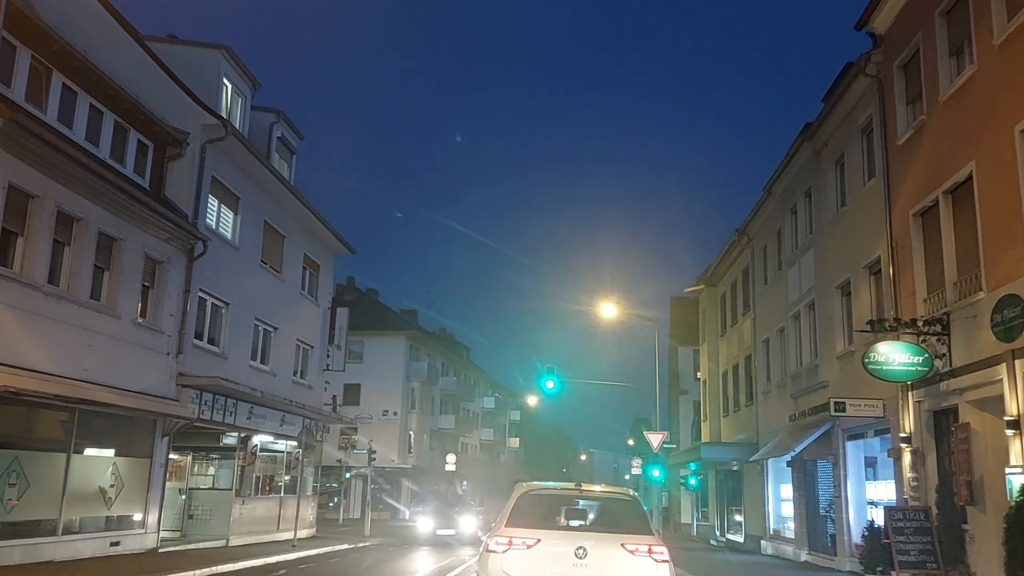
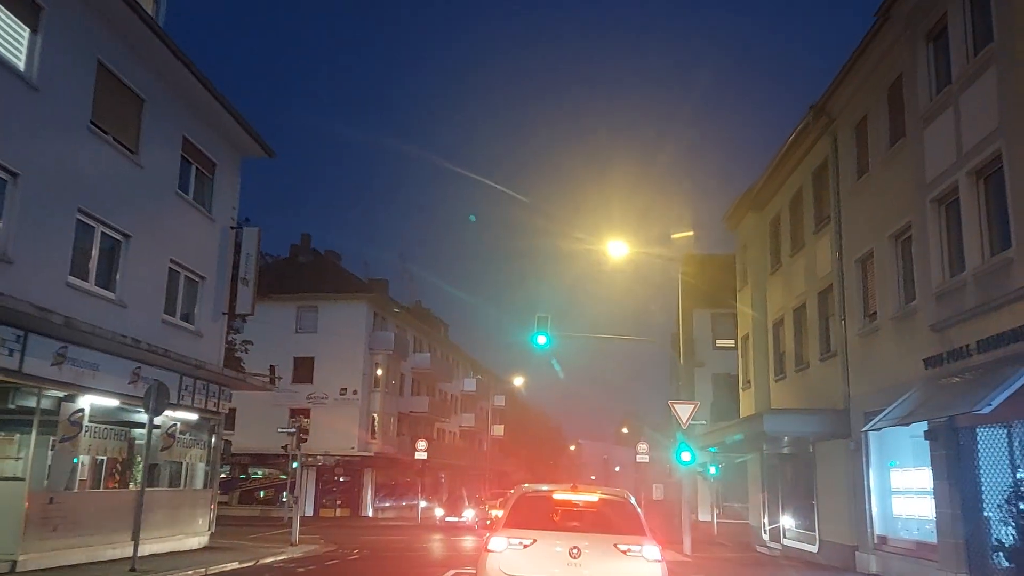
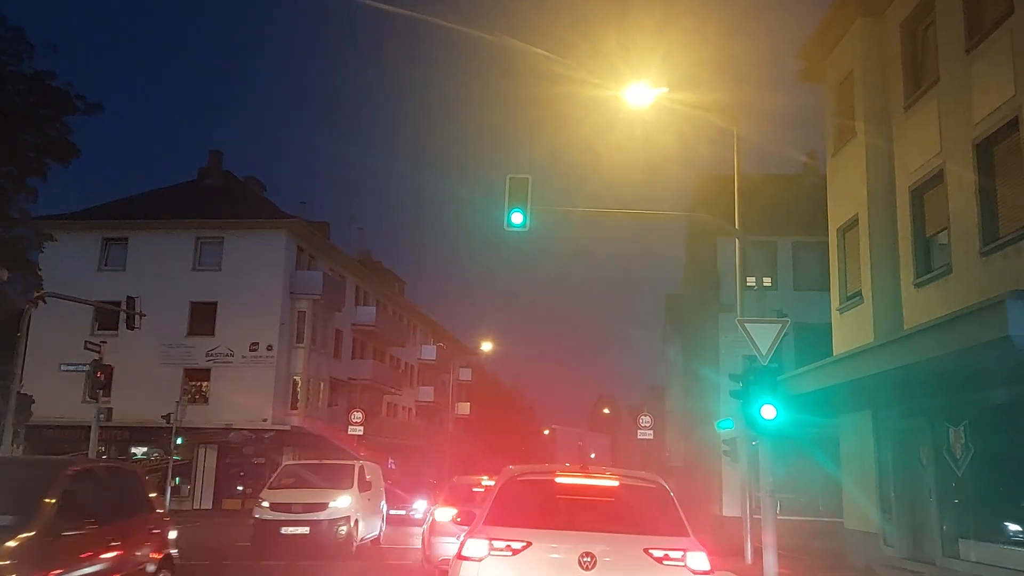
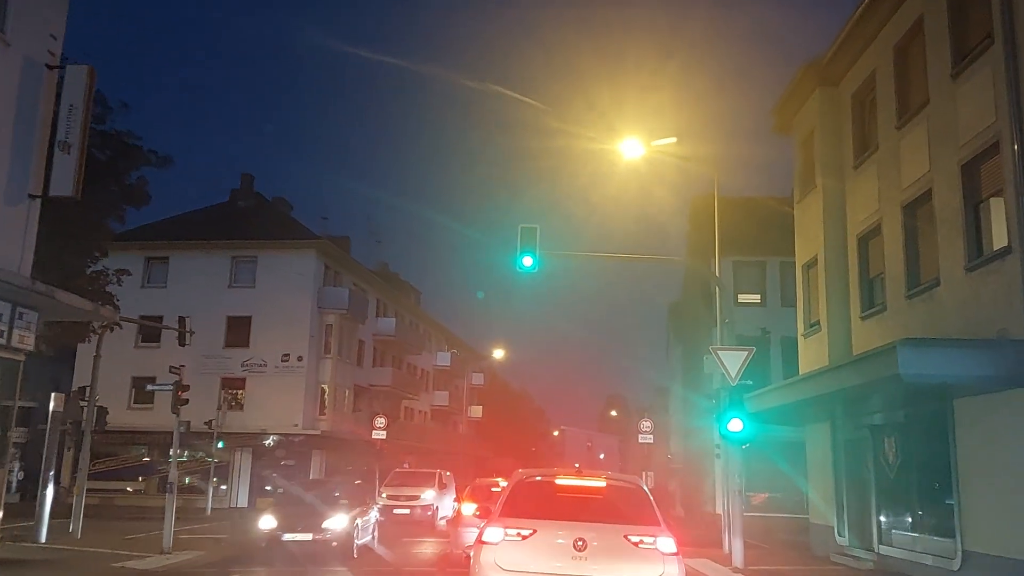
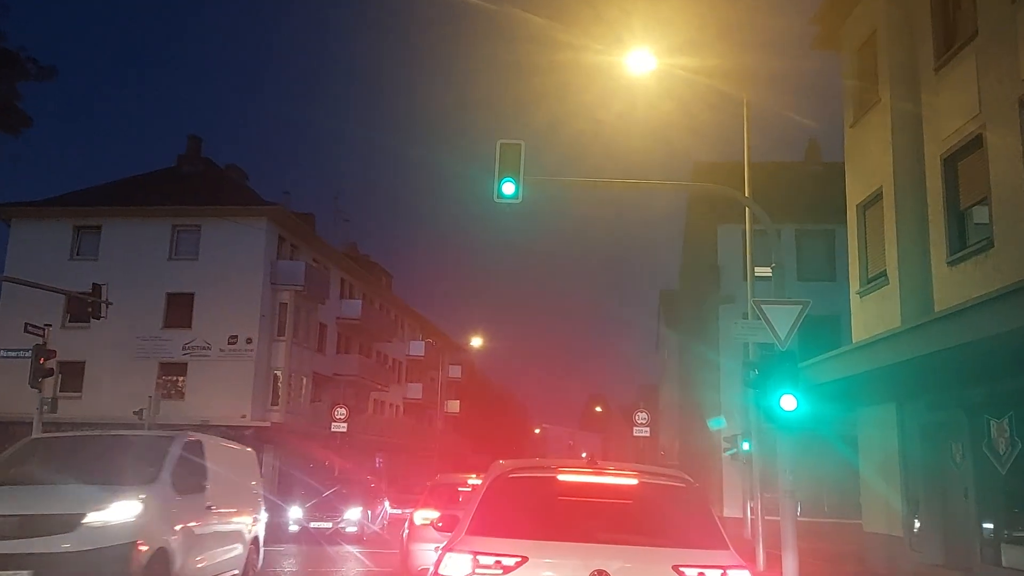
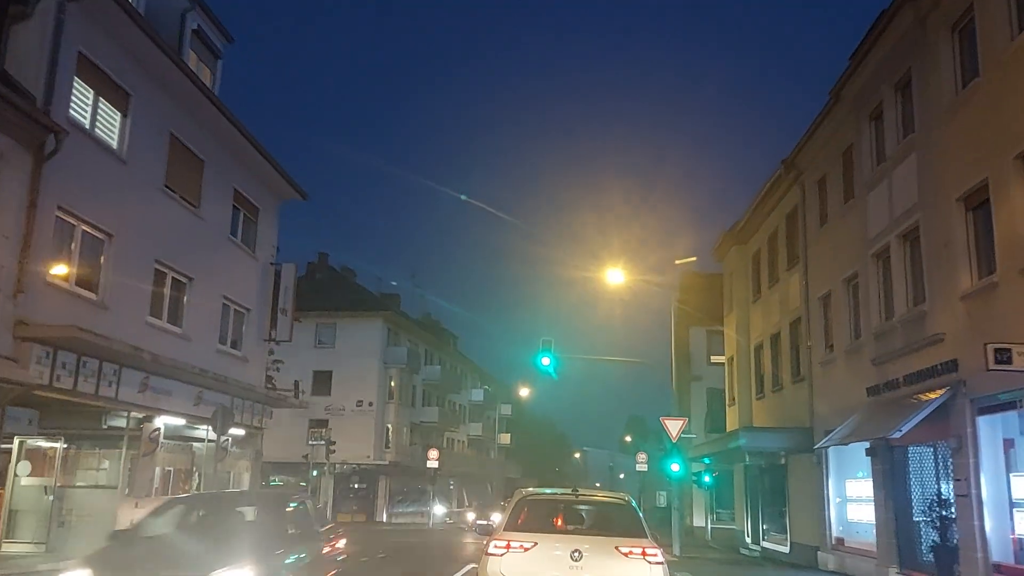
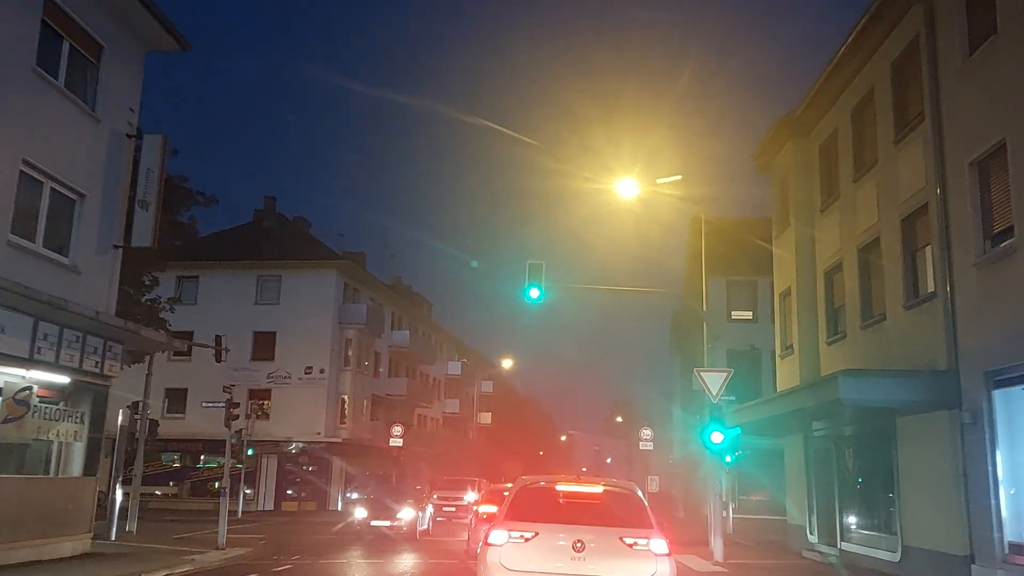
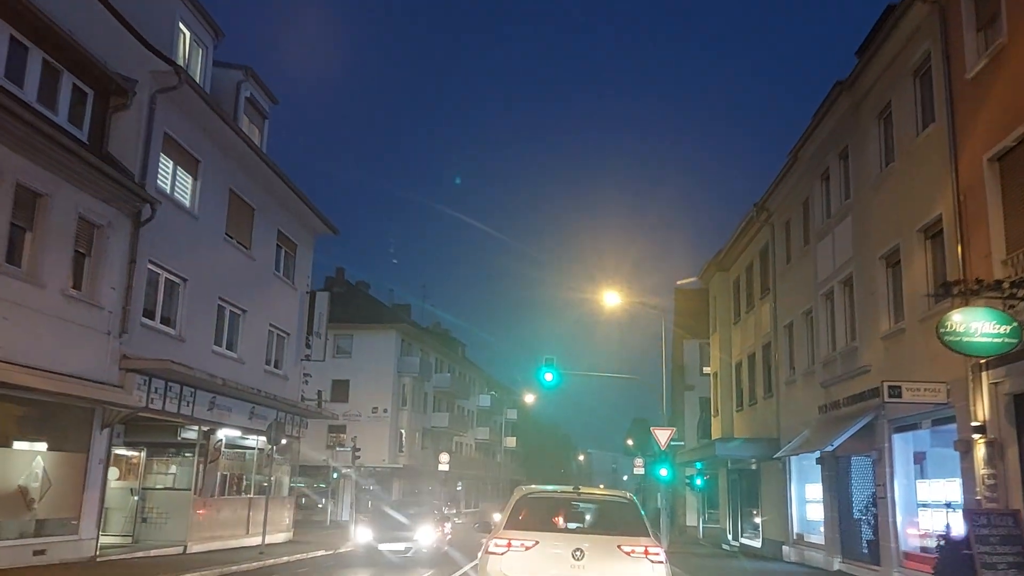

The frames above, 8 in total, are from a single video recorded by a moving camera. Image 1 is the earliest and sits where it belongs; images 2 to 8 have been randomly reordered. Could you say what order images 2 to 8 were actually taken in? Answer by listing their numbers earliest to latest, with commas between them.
8, 6, 2, 7, 4, 3, 5
